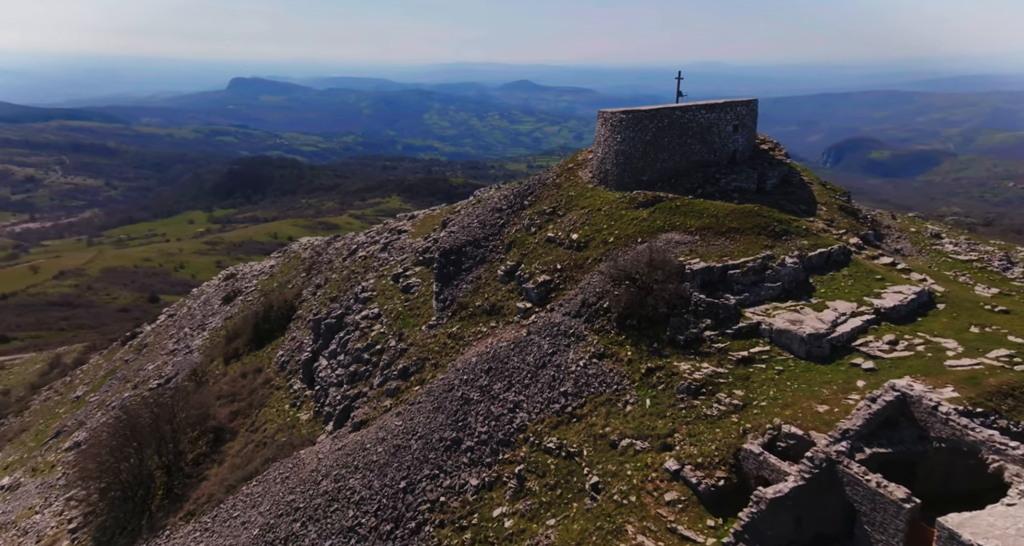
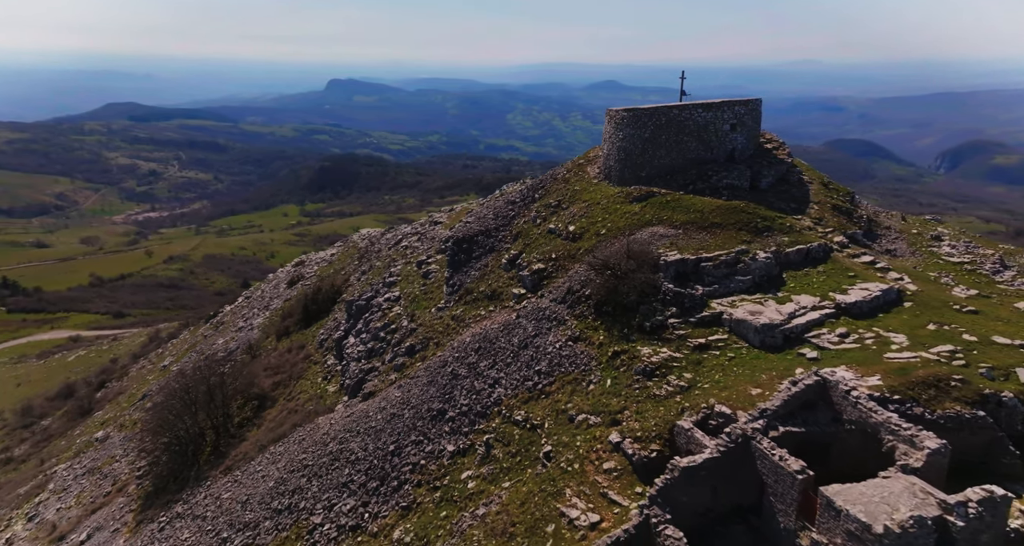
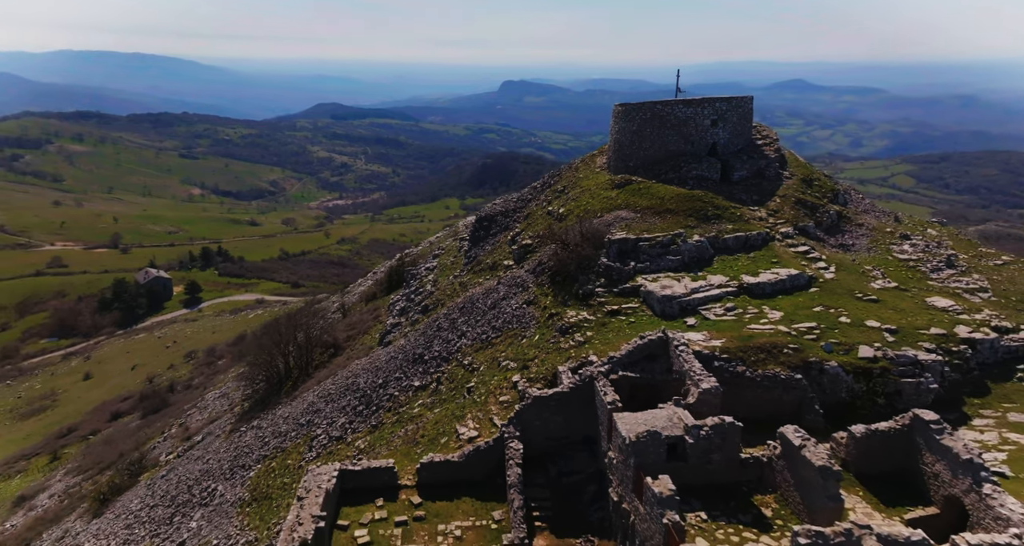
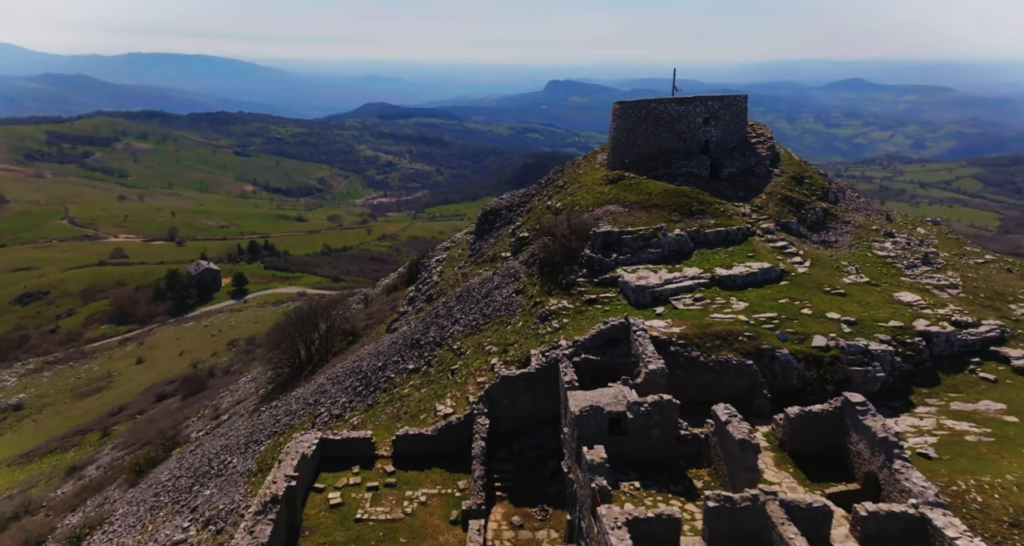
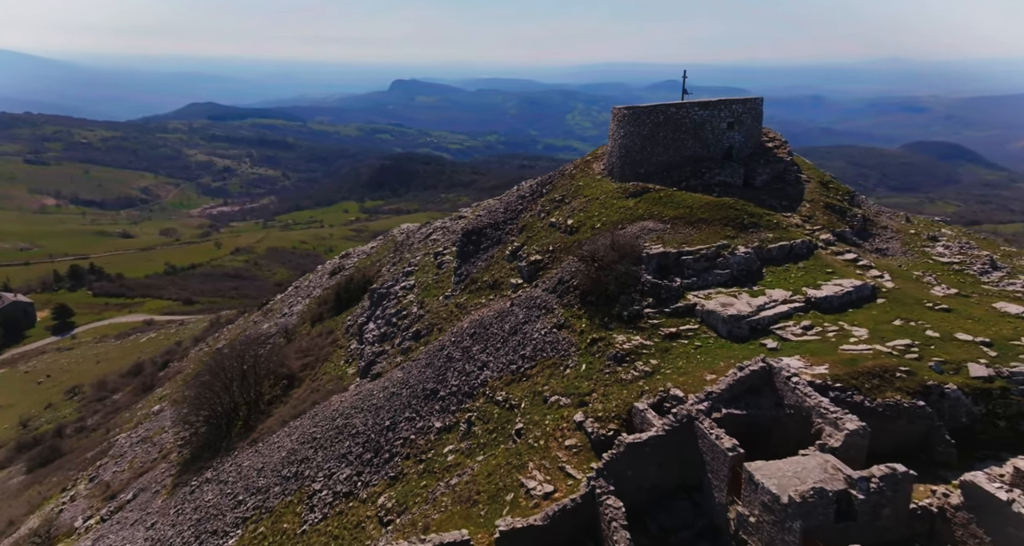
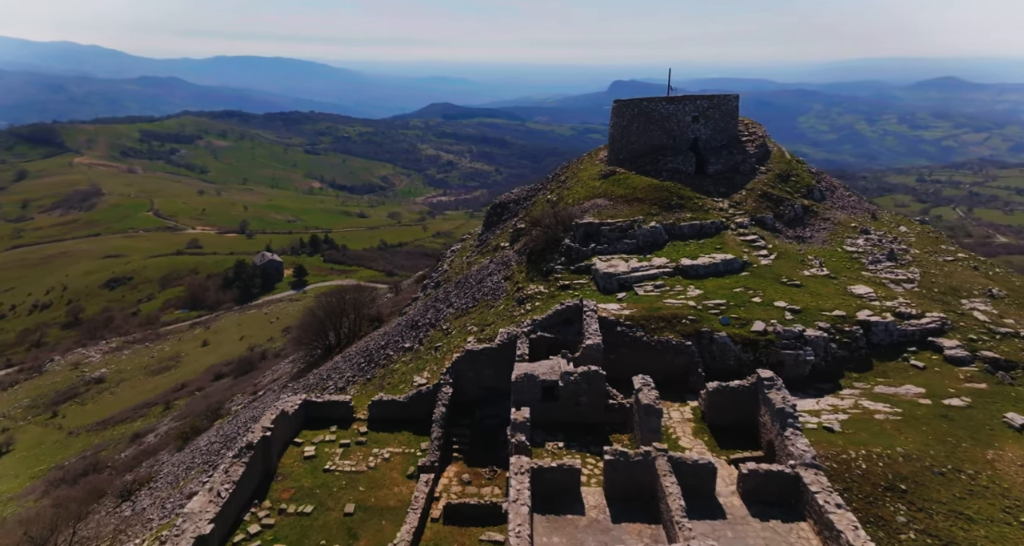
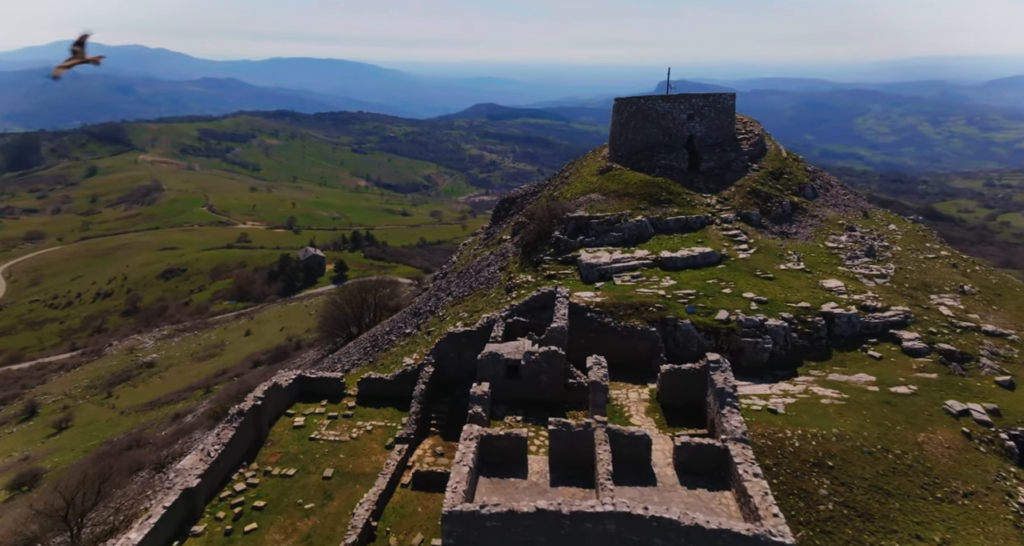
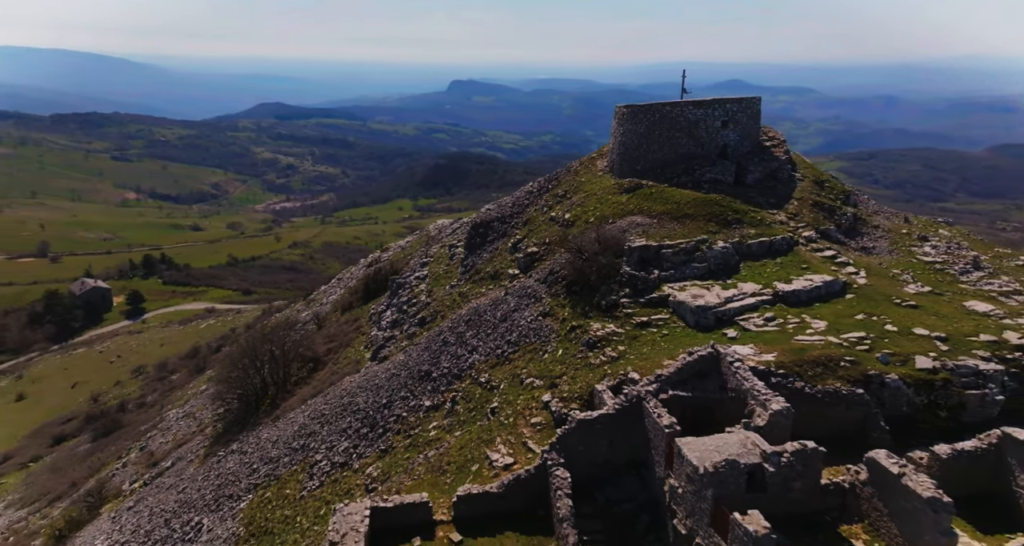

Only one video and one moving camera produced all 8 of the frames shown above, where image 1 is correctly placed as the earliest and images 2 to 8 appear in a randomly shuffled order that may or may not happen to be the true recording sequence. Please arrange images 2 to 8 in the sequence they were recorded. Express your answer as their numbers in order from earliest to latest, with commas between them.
2, 5, 8, 3, 4, 6, 7
